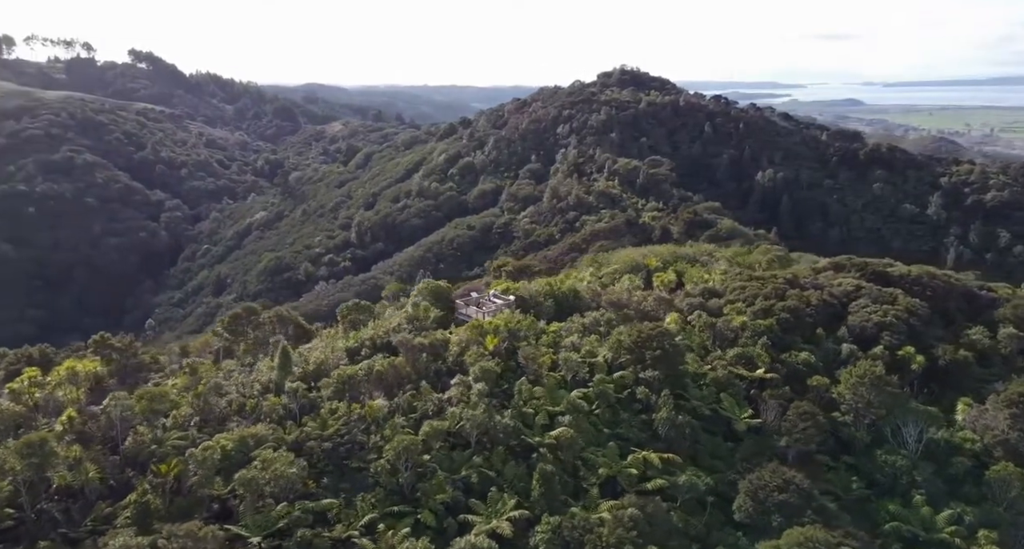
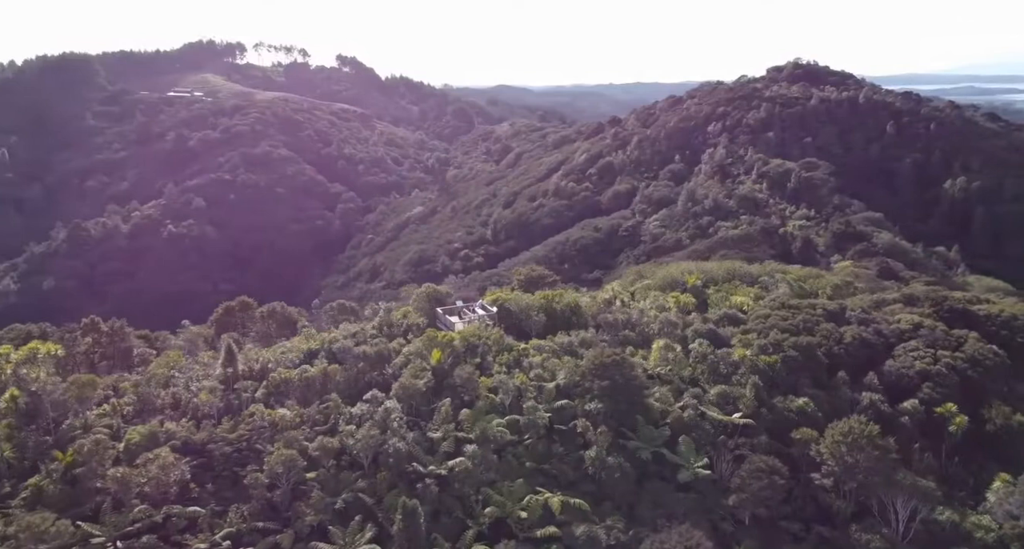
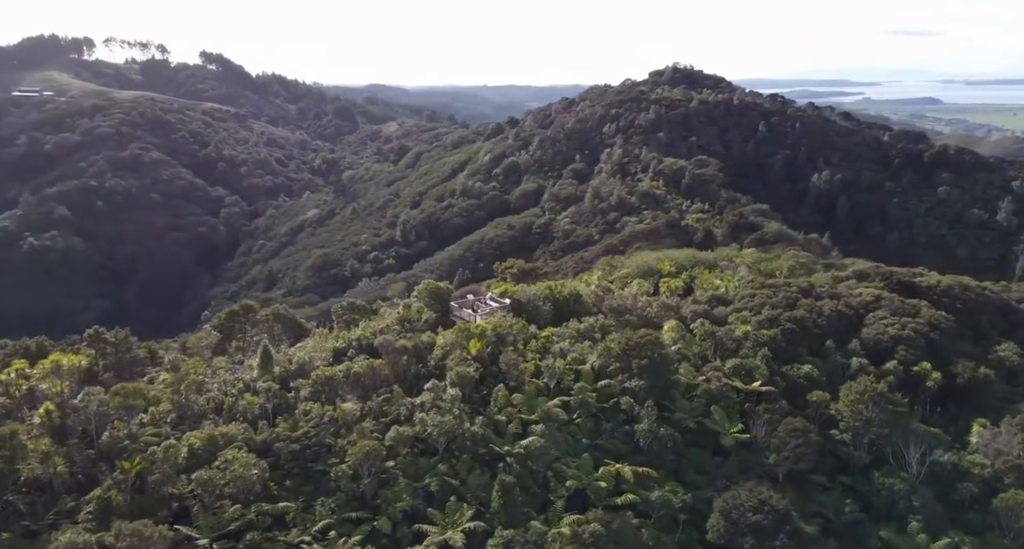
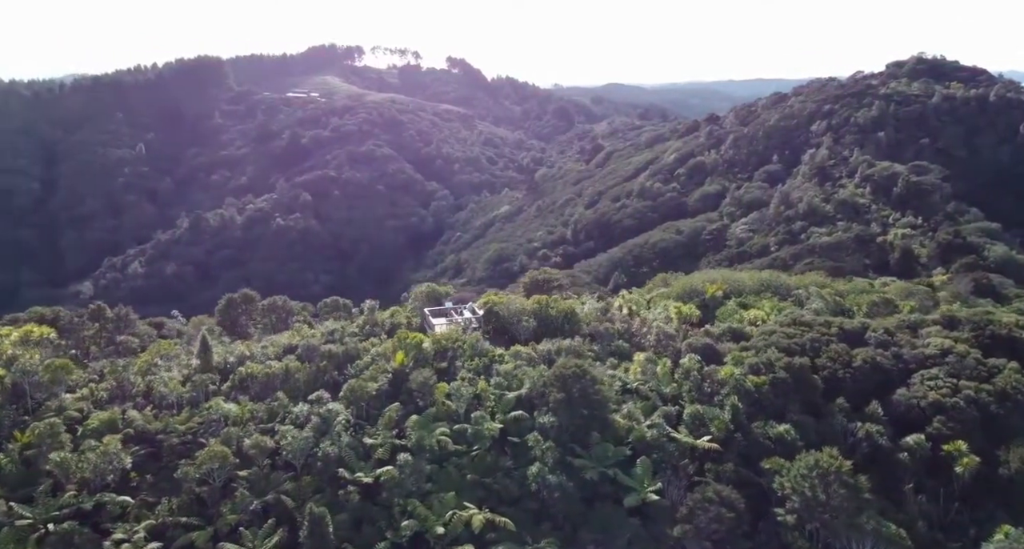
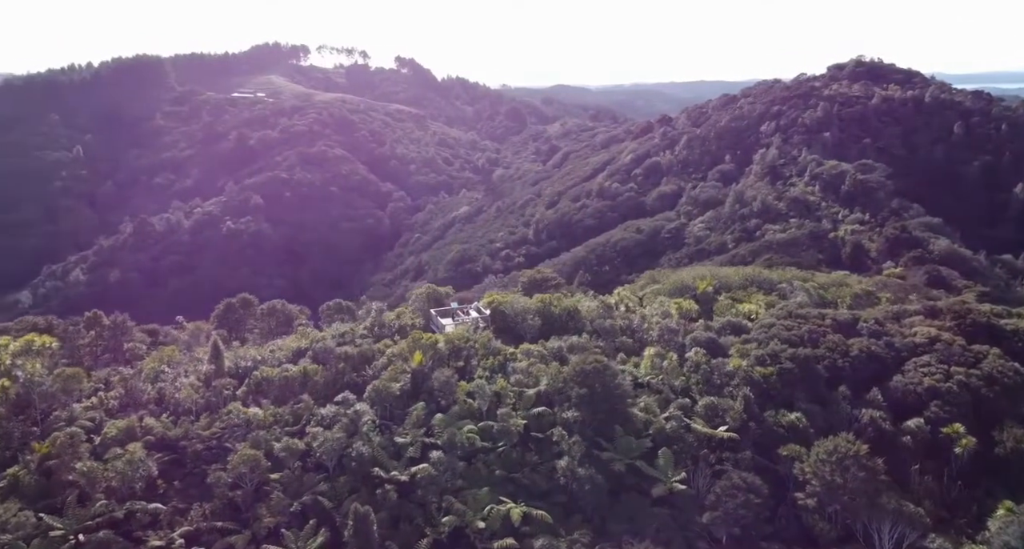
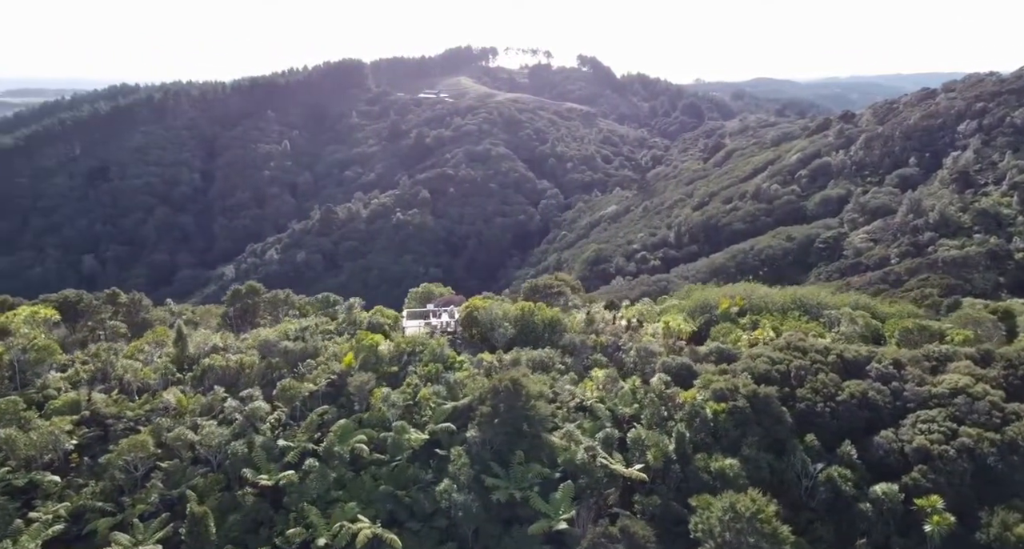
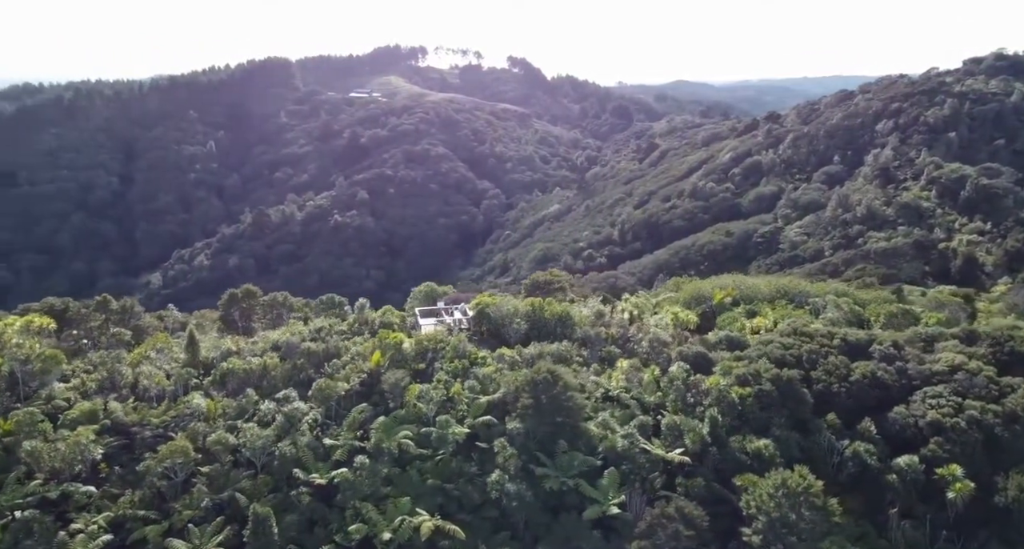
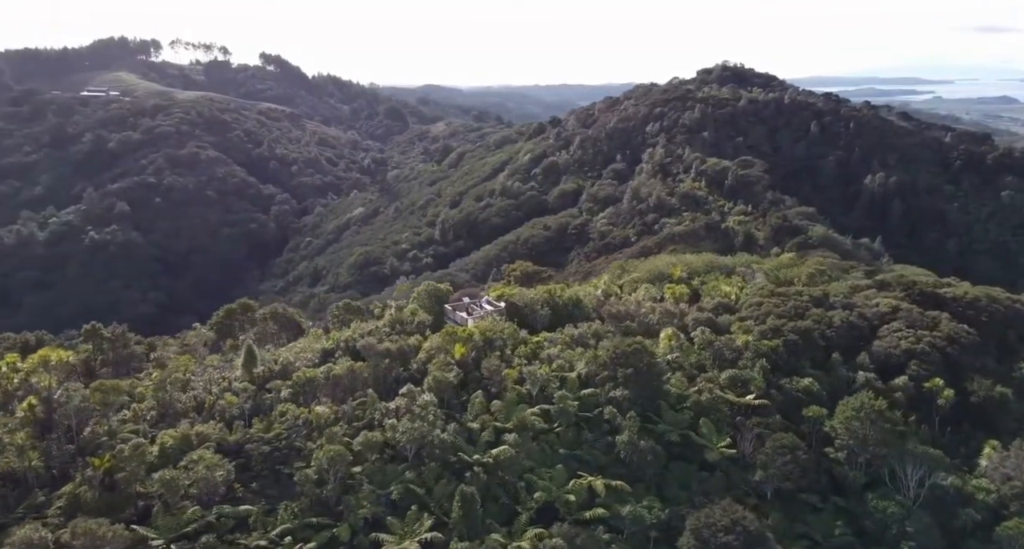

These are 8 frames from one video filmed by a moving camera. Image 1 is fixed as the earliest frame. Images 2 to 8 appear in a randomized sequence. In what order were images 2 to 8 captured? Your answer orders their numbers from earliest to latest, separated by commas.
3, 8, 2, 5, 4, 7, 6
